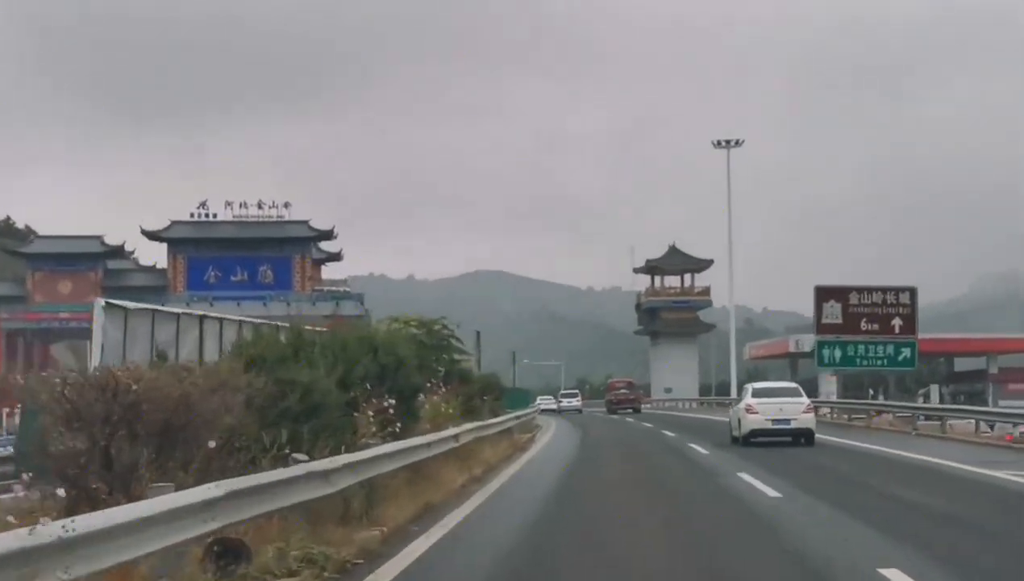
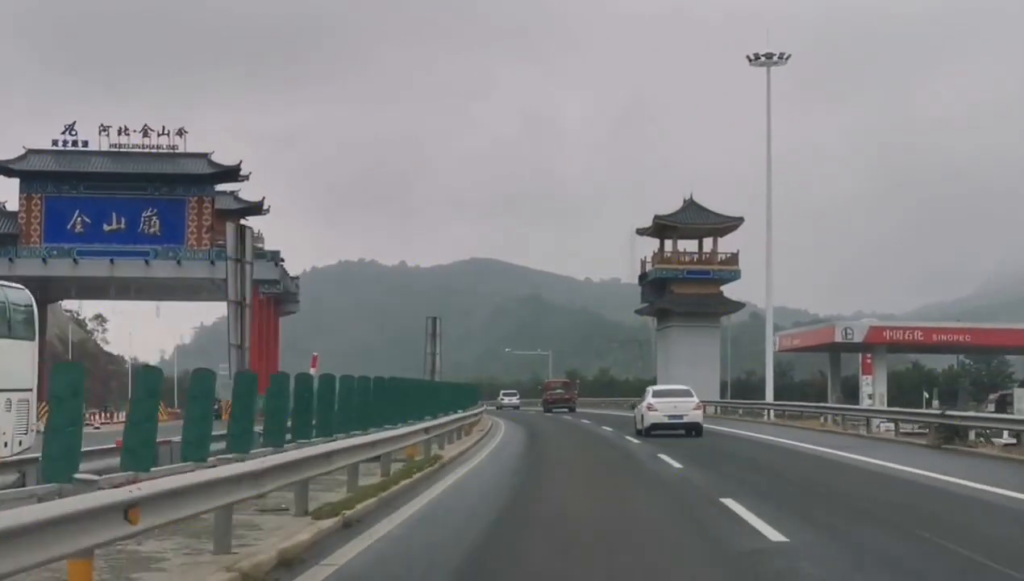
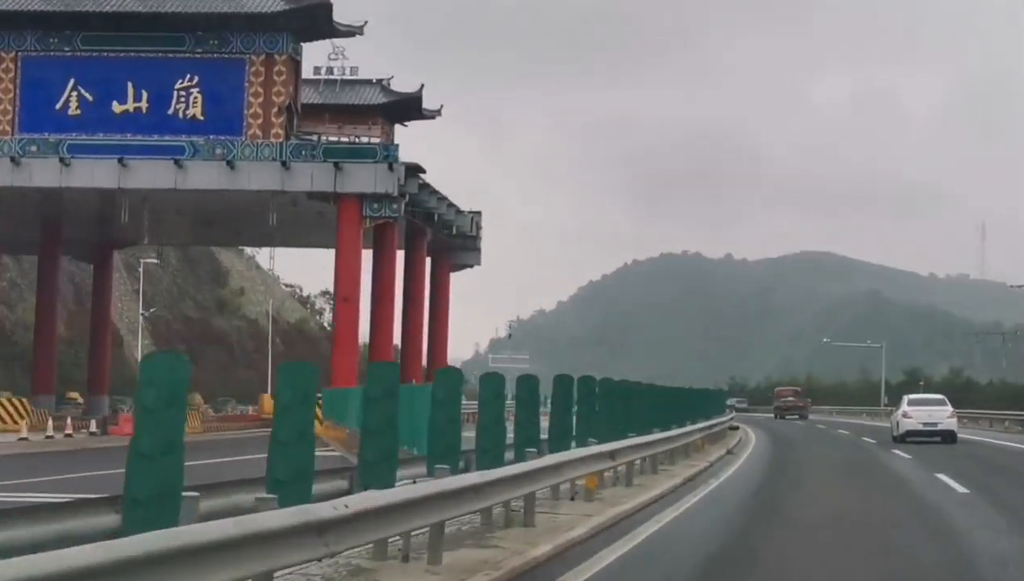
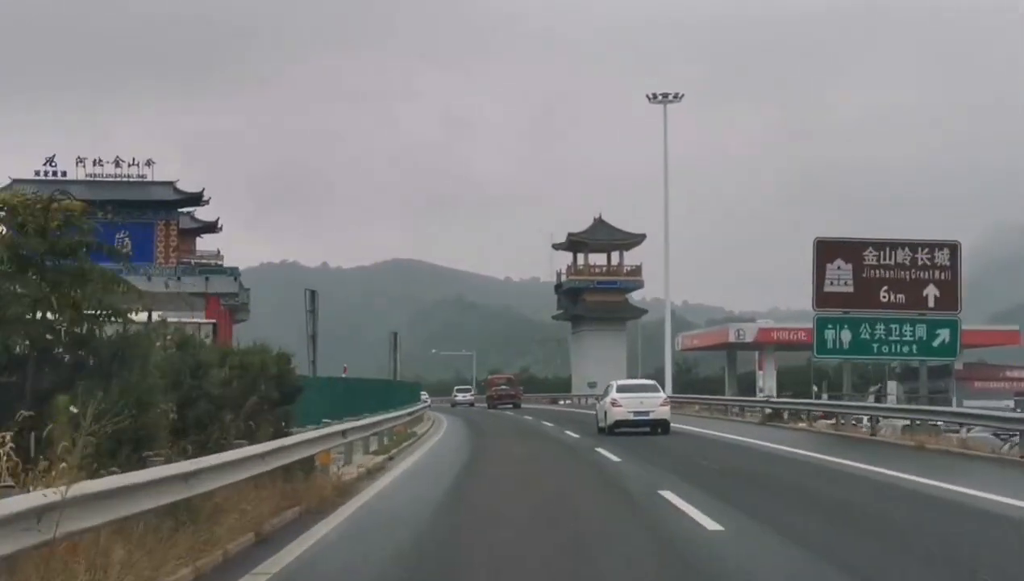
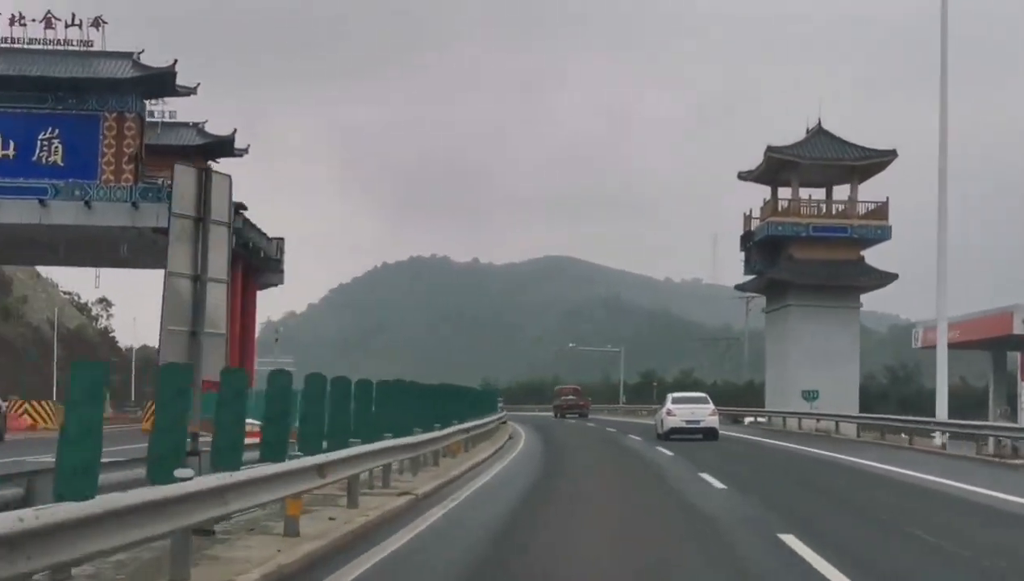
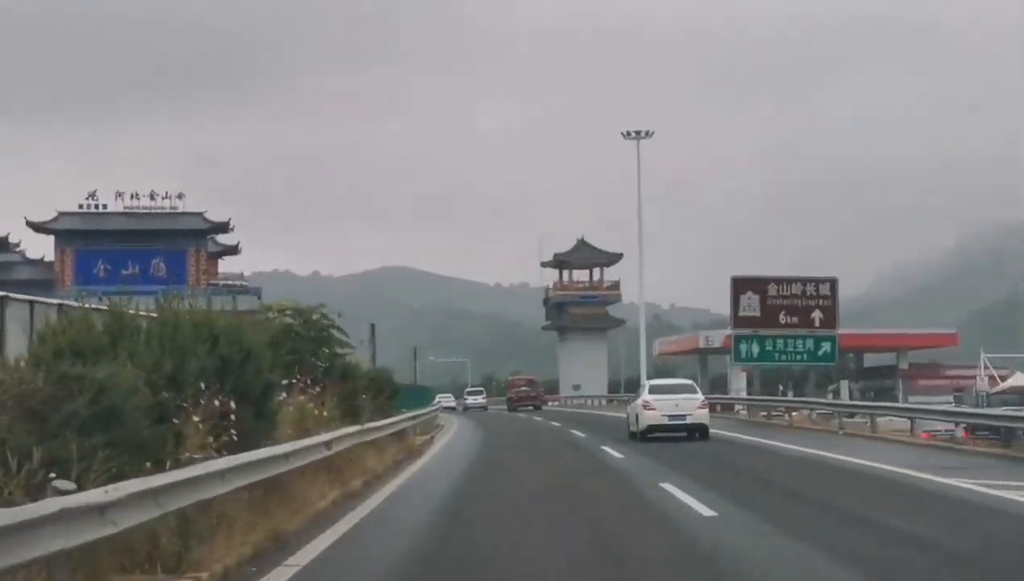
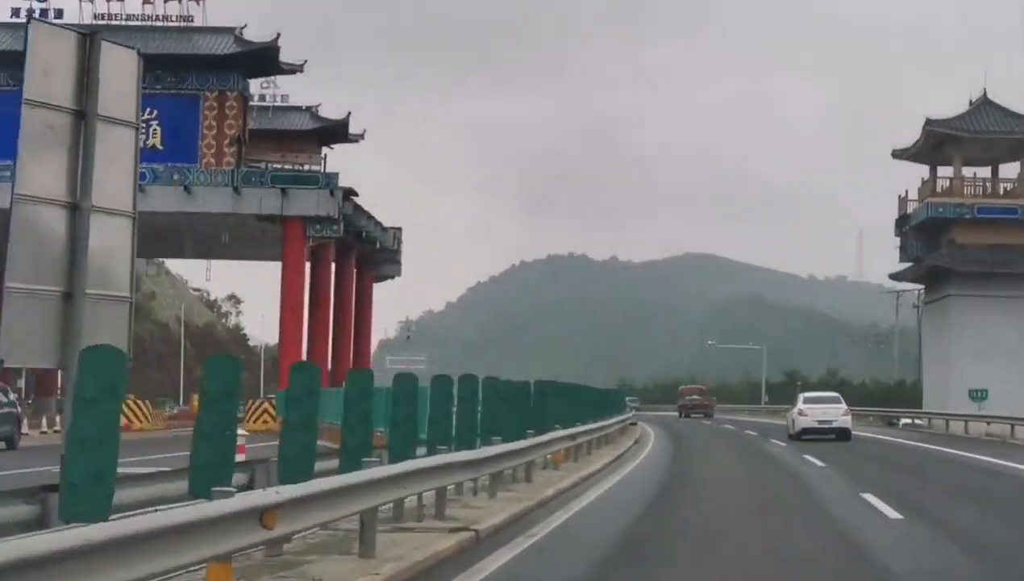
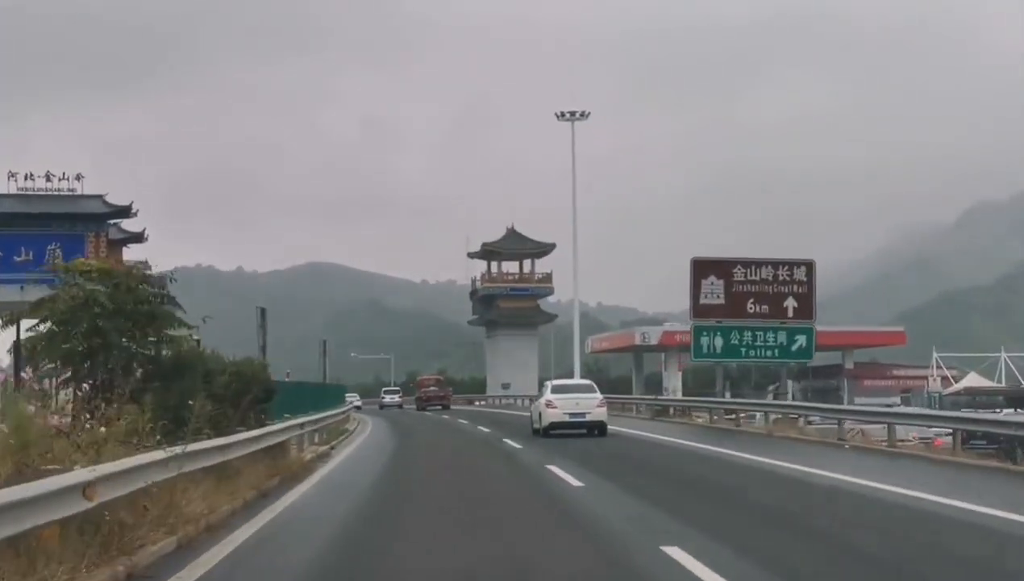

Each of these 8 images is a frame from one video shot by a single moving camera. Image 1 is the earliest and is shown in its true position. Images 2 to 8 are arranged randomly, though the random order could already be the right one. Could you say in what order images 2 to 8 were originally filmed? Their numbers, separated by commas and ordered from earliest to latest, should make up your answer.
6, 8, 4, 2, 5, 7, 3
